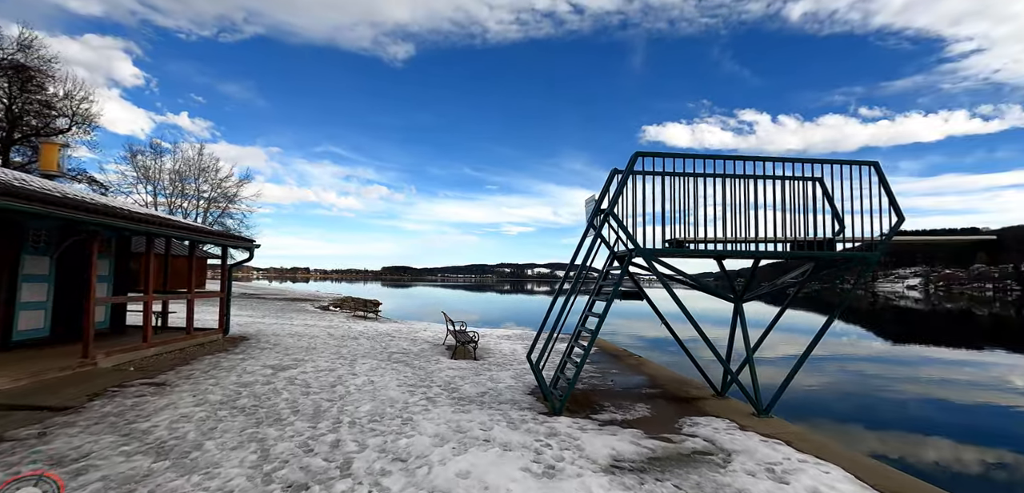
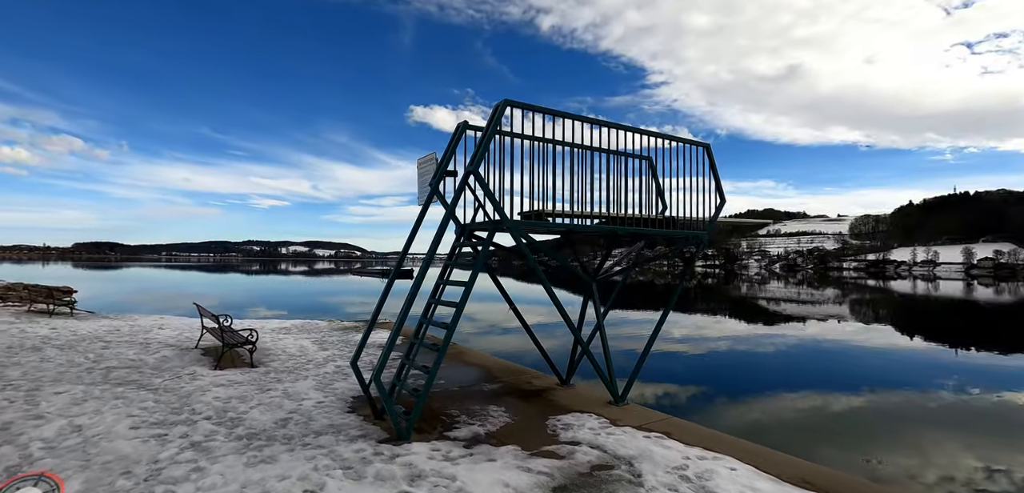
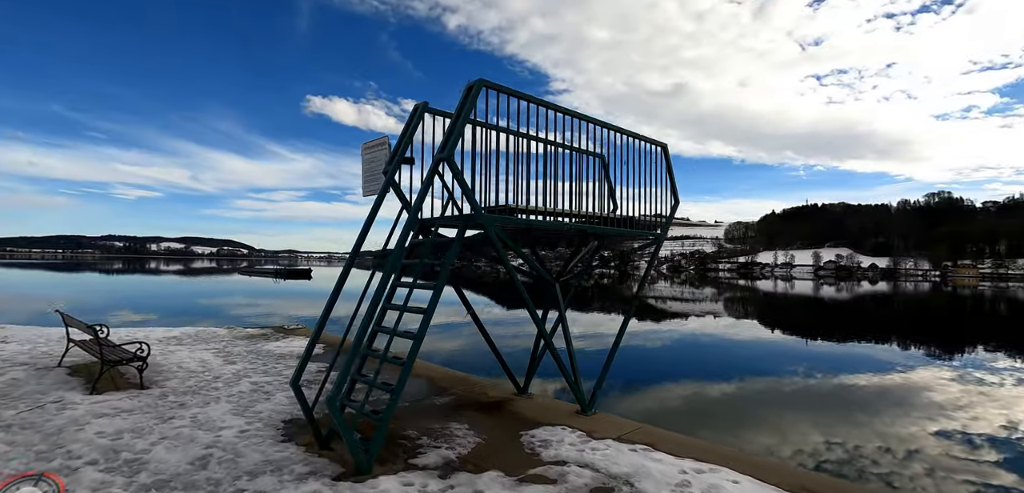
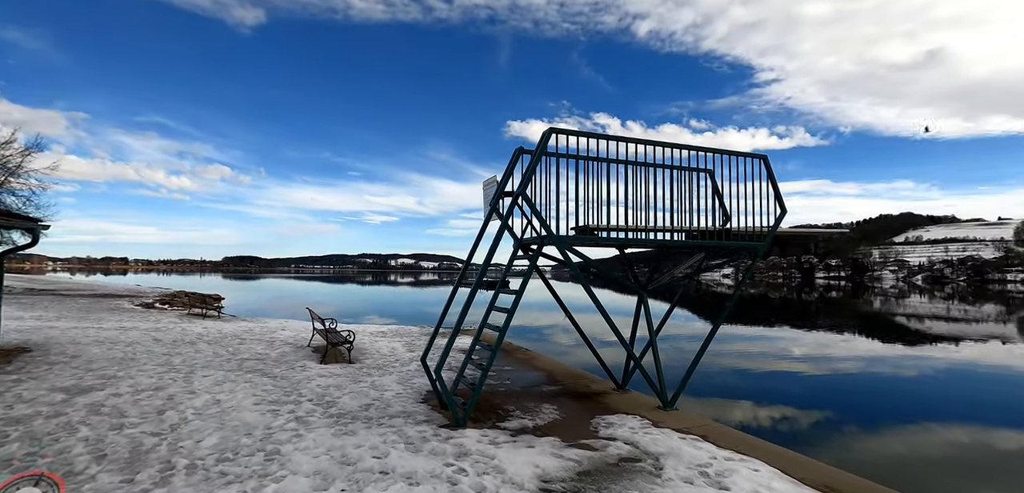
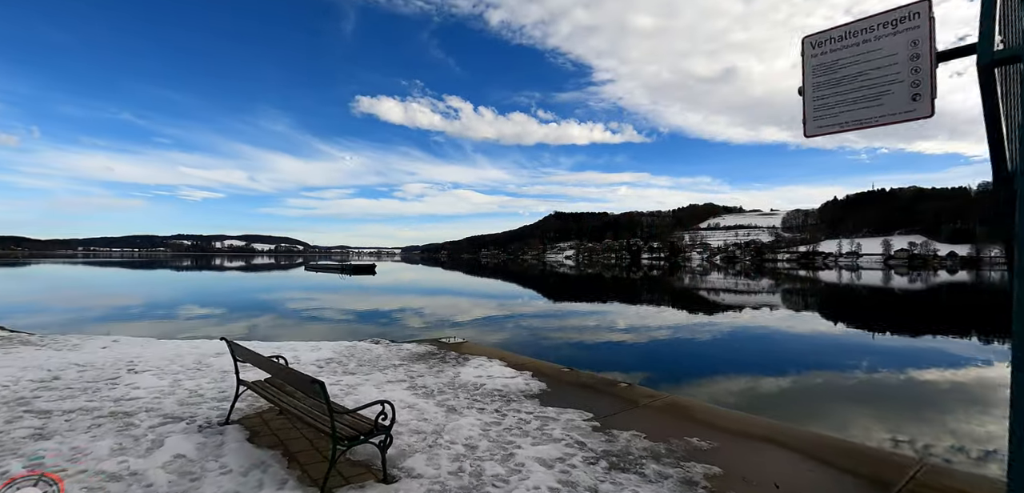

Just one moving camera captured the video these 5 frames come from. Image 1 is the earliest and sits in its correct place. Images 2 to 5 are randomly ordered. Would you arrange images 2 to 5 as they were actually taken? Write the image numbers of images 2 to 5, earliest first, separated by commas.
4, 2, 3, 5
